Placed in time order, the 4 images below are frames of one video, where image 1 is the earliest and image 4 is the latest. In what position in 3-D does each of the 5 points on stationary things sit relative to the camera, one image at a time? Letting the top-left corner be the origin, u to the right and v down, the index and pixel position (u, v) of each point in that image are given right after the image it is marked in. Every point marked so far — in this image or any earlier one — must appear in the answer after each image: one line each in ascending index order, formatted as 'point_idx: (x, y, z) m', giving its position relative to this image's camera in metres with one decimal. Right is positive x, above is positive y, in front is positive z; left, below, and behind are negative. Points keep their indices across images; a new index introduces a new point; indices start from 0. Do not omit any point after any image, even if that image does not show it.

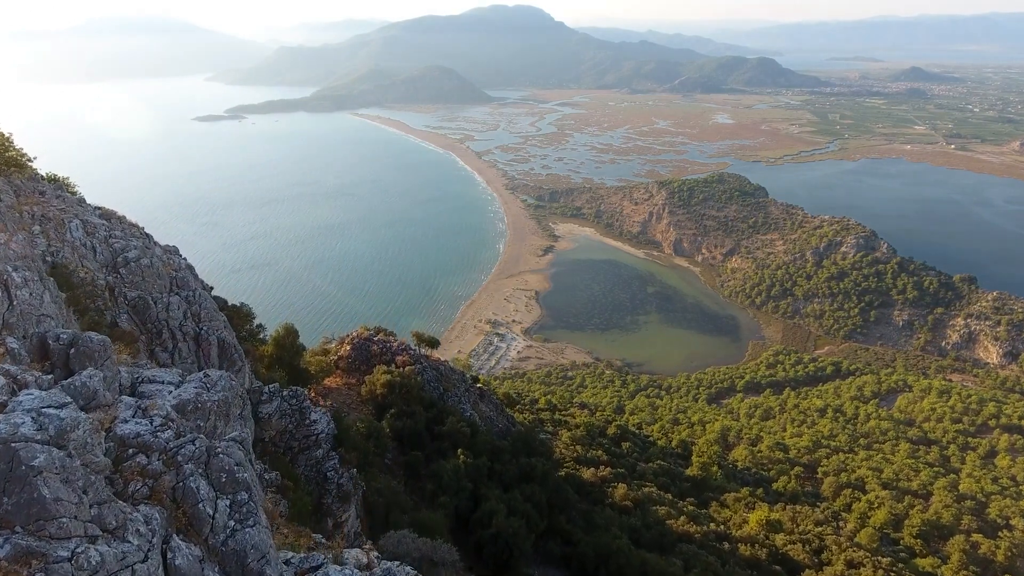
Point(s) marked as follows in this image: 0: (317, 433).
0: (-5.4, -4.0, +14.6) m
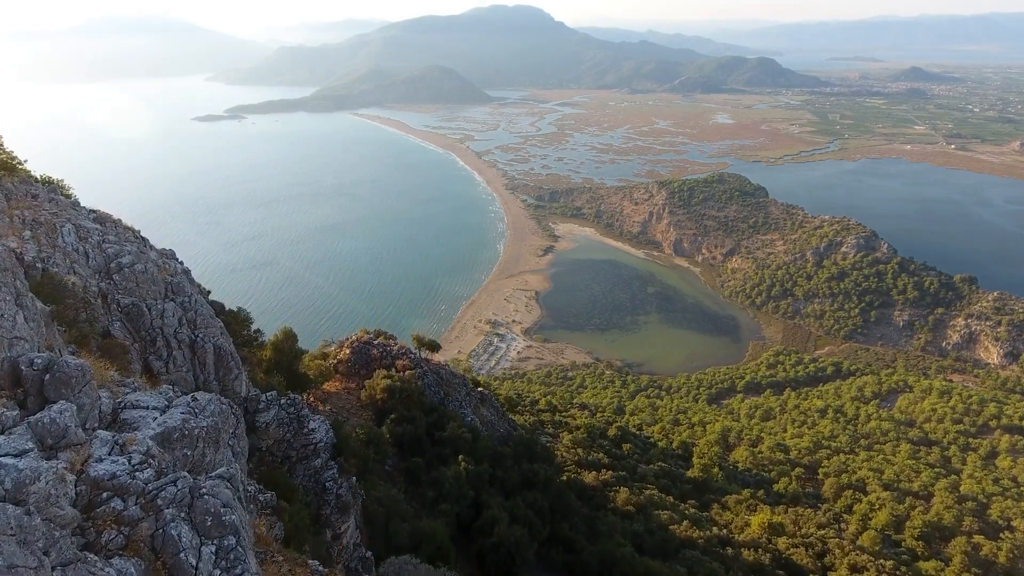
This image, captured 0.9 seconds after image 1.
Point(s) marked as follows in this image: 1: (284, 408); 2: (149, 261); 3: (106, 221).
0: (-5.3, -4.2, +14.3) m
1: (-6.2, -3.3, +14.5) m
2: (-9.6, +0.7, +13.9) m
3: (-11.7, +1.9, +15.2) m
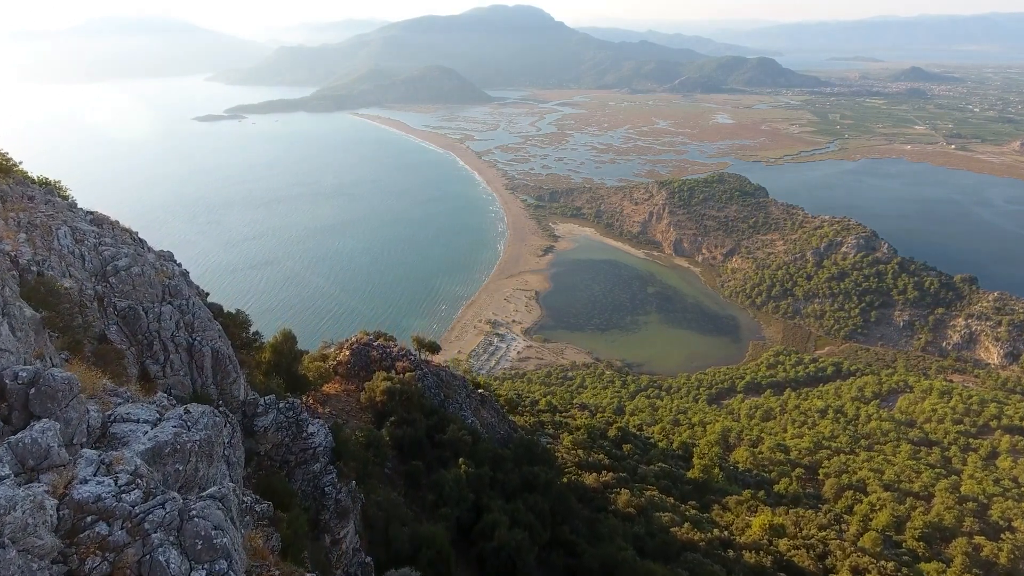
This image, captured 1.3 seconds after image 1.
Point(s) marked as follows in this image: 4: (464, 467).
0: (-5.3, -4.2, +14.2) m
1: (-6.2, -3.4, +14.4) m
2: (-9.6, +0.6, +13.8) m
3: (-11.7, +1.9, +15.1) m
4: (-1.8, -6.6, +19.5) m
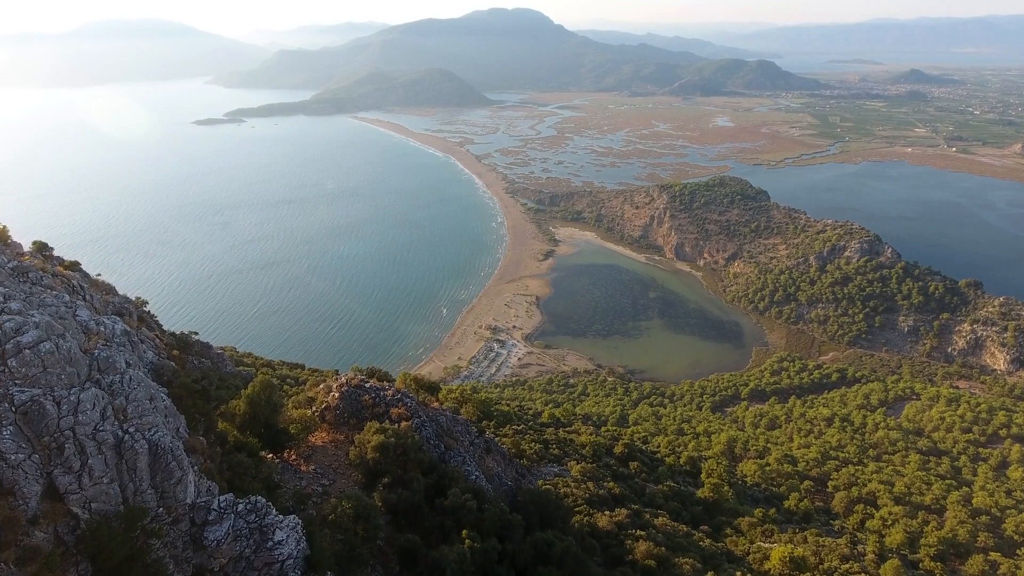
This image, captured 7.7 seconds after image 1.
0: (-4.9, -5.6, +11.5) m
1: (-5.9, -4.7, +11.7) m
2: (-9.2, -0.7, +11.2) m
3: (-11.3, +0.5, +12.4) m
4: (-1.4, -8.0, +16.8) m
